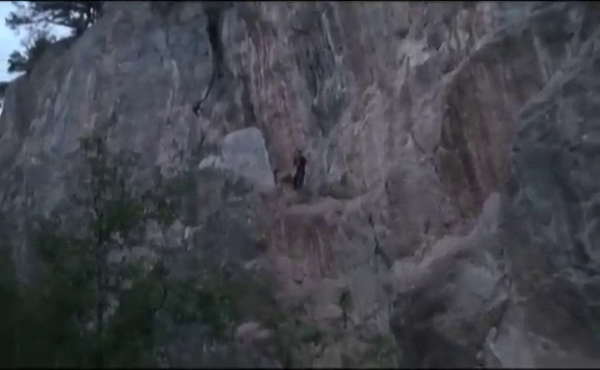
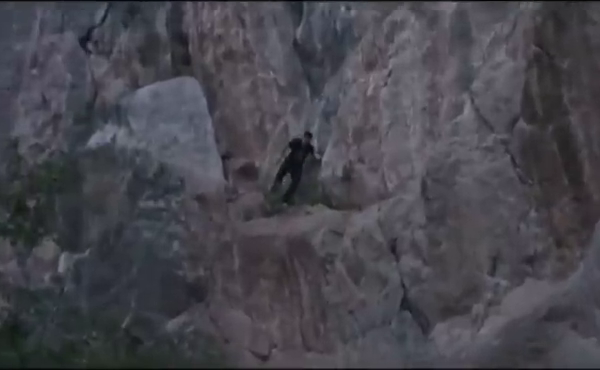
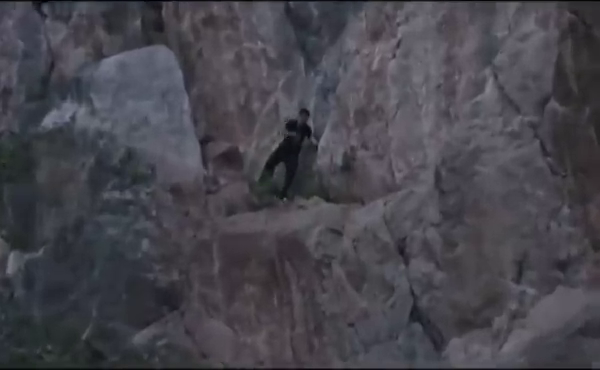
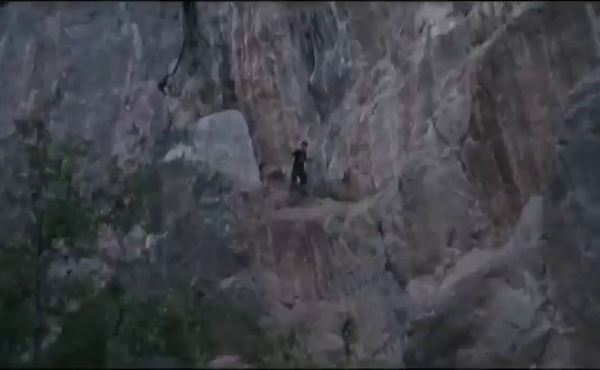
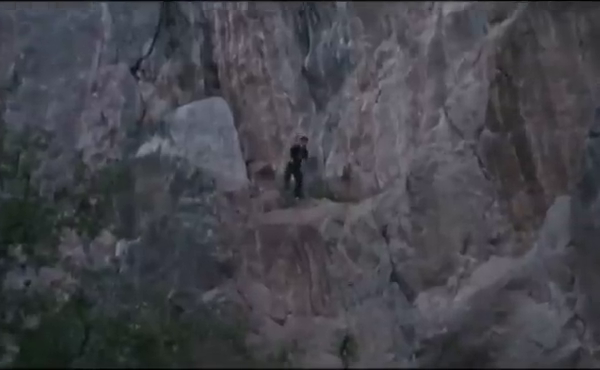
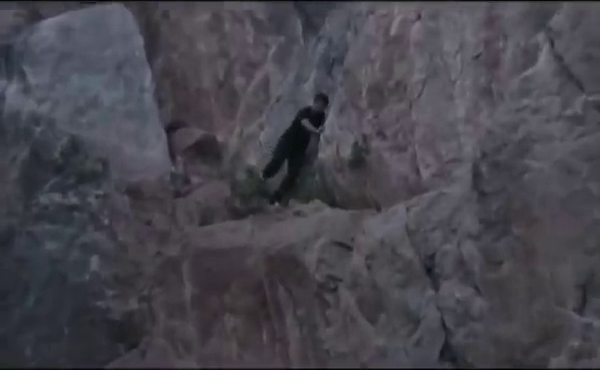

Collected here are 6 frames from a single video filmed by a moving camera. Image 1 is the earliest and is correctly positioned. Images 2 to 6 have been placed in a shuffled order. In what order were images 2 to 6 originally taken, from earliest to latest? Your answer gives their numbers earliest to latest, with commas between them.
4, 5, 2, 3, 6
